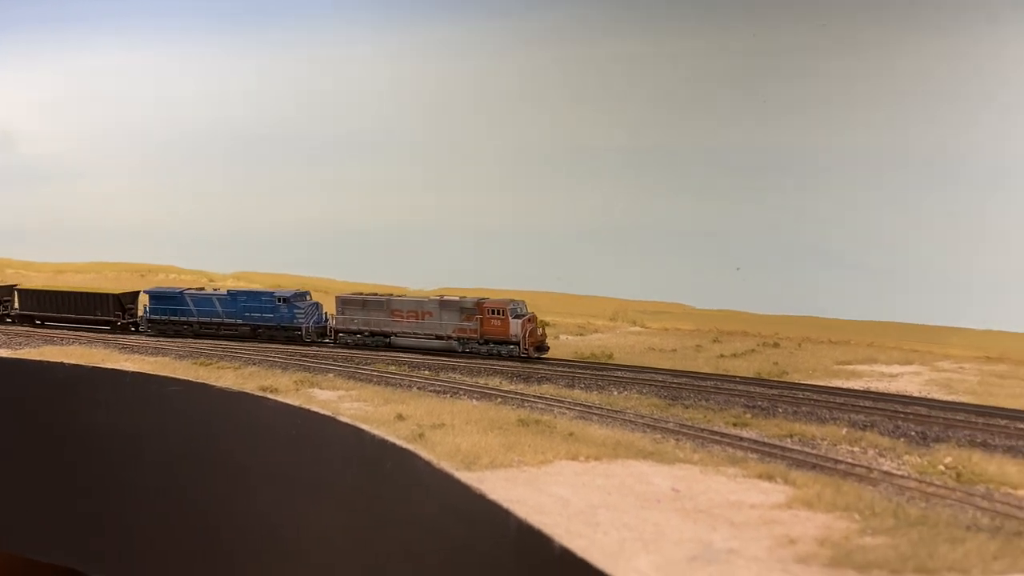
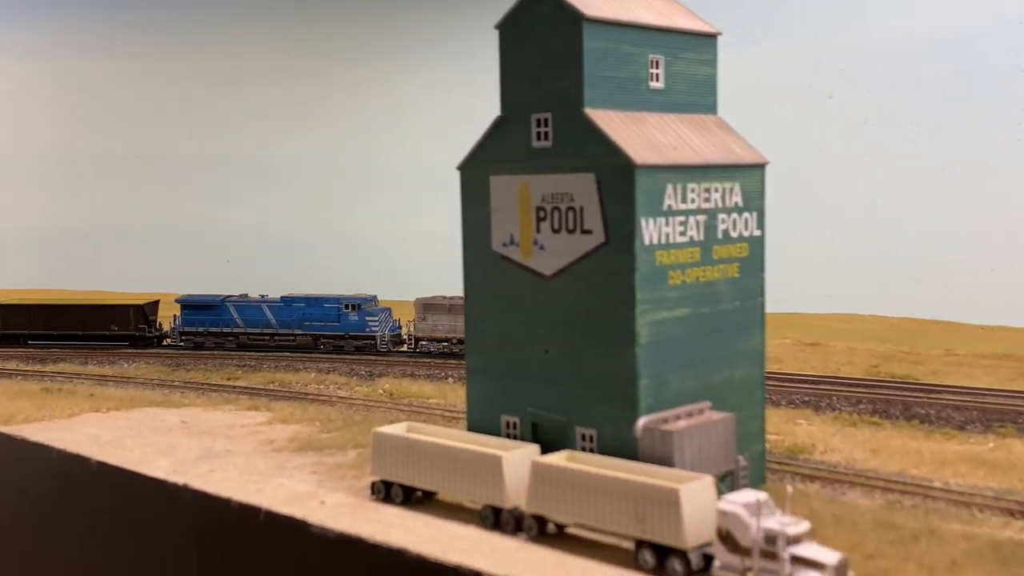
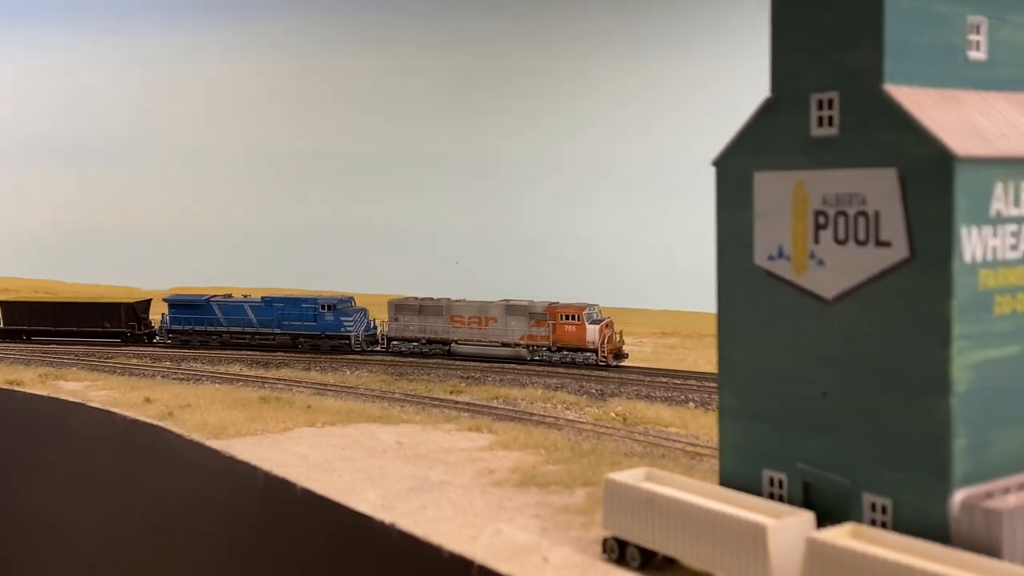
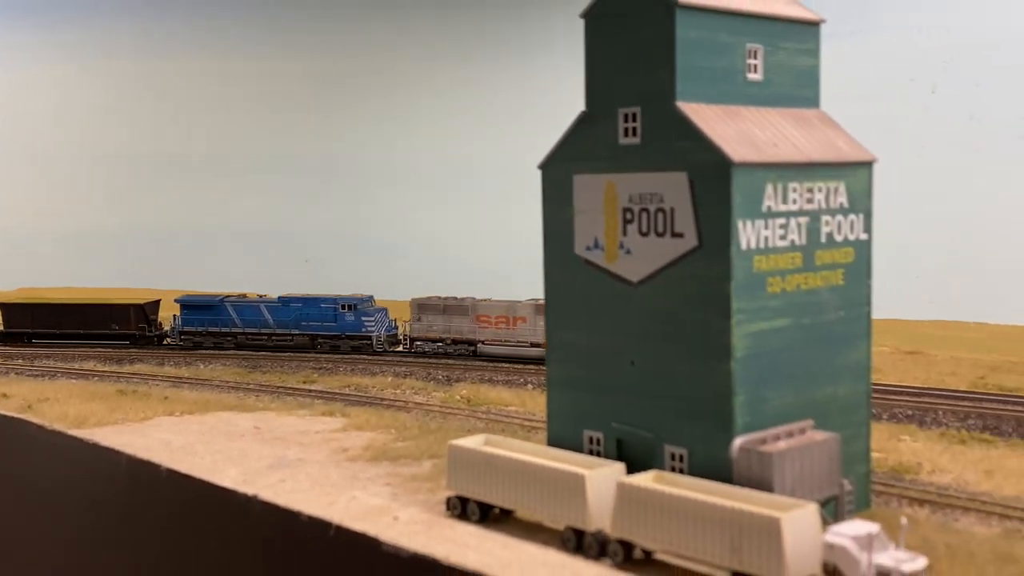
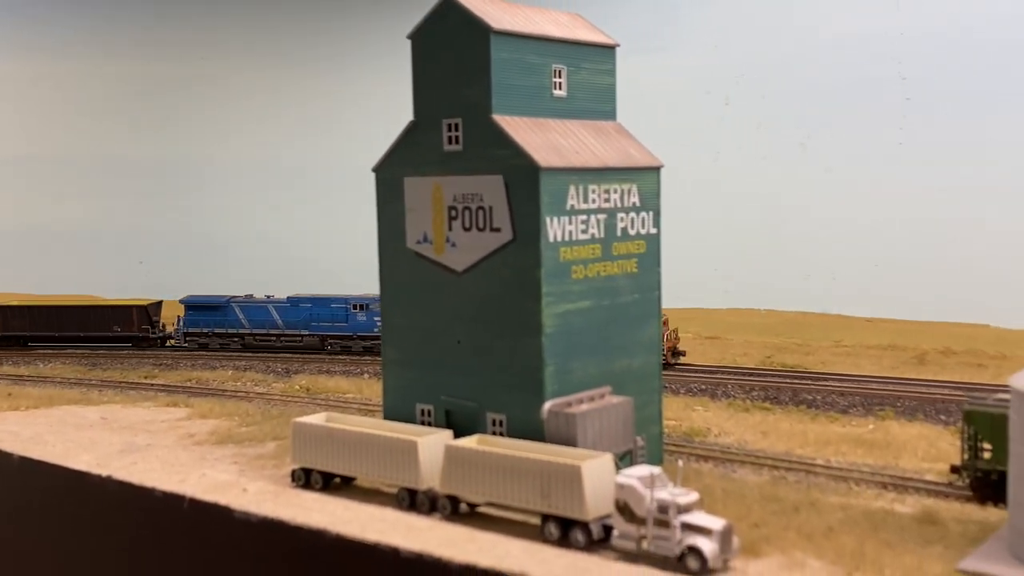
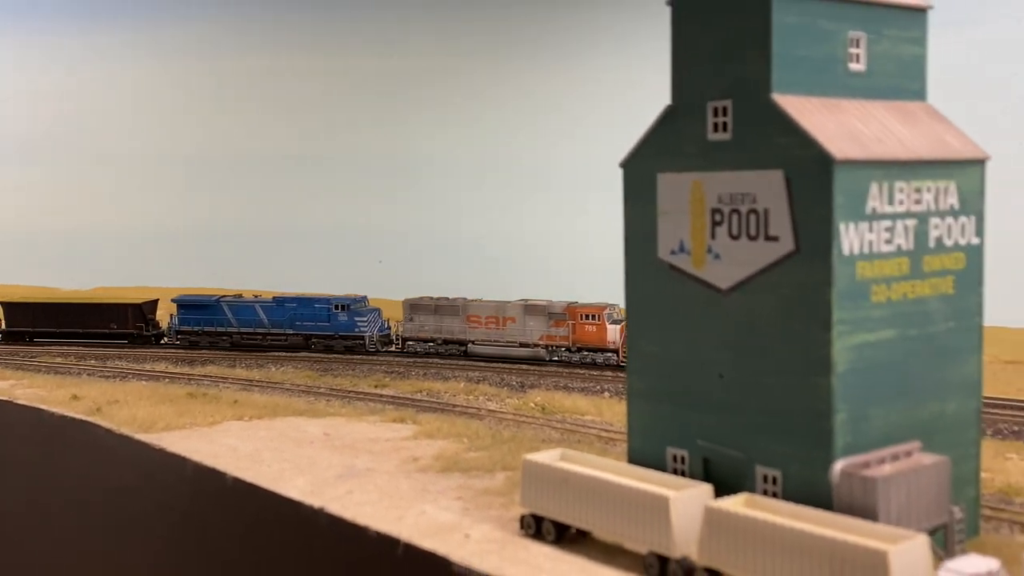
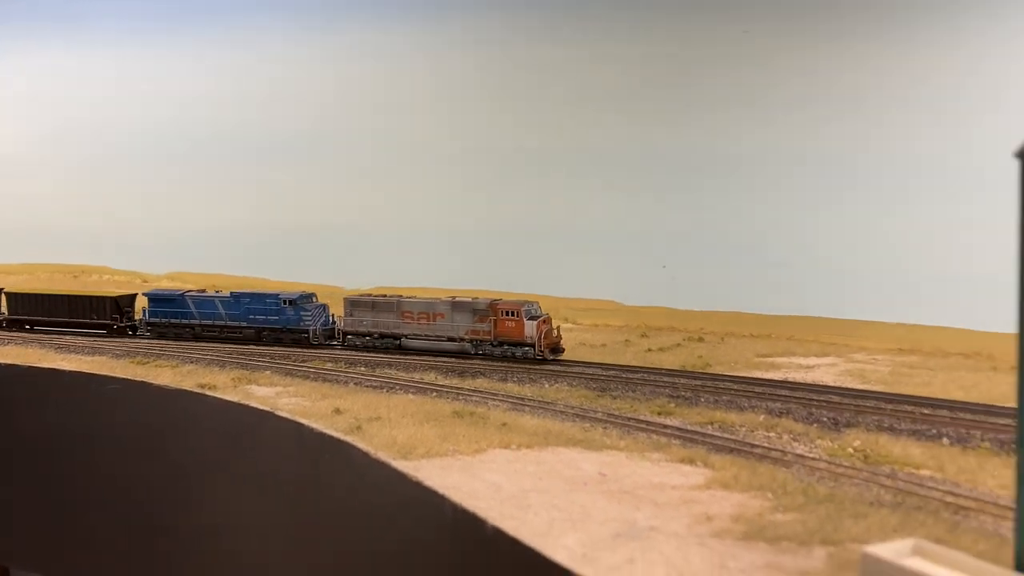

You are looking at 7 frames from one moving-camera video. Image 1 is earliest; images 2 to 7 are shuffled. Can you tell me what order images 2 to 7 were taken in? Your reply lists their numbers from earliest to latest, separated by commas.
7, 3, 6, 4, 2, 5
